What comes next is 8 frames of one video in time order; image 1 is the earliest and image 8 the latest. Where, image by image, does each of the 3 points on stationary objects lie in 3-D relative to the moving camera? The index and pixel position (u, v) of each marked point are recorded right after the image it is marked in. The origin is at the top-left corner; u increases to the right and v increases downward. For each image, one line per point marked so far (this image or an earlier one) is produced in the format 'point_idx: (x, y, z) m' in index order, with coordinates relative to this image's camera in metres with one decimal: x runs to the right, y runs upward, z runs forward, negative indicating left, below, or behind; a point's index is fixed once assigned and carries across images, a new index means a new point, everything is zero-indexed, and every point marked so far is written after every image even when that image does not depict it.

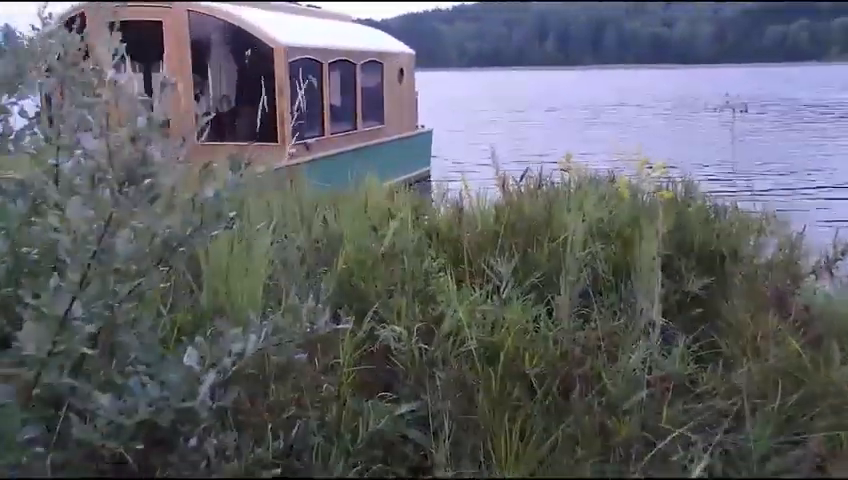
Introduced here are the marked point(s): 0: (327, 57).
0: (-1.3, +2.5, +10.2) m
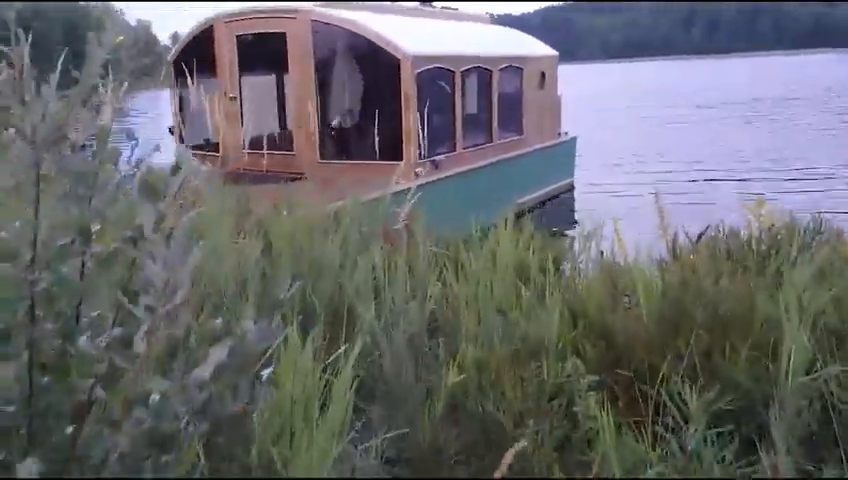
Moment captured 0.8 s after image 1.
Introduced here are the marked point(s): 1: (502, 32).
0: (+0.5, +2.2, +9.3) m
1: (+1.2, +3.2, +11.5) m
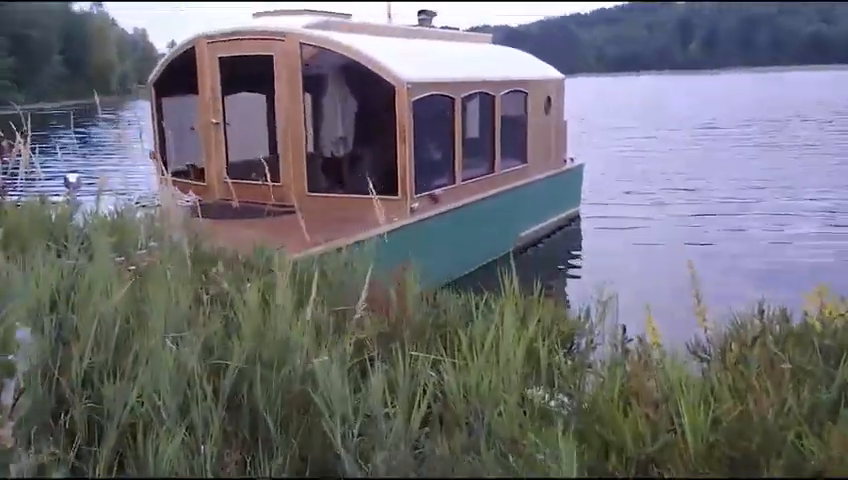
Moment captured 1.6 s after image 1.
0: (+0.4, +1.7, +8.7) m
1: (+1.2, +2.7, +10.9) m
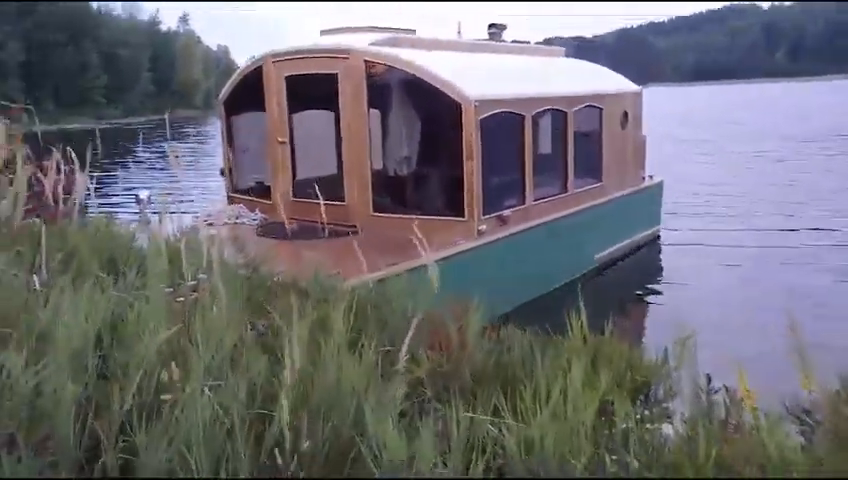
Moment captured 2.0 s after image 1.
0: (+1.2, +1.5, +8.3) m
1: (+2.2, +2.4, +10.5) m
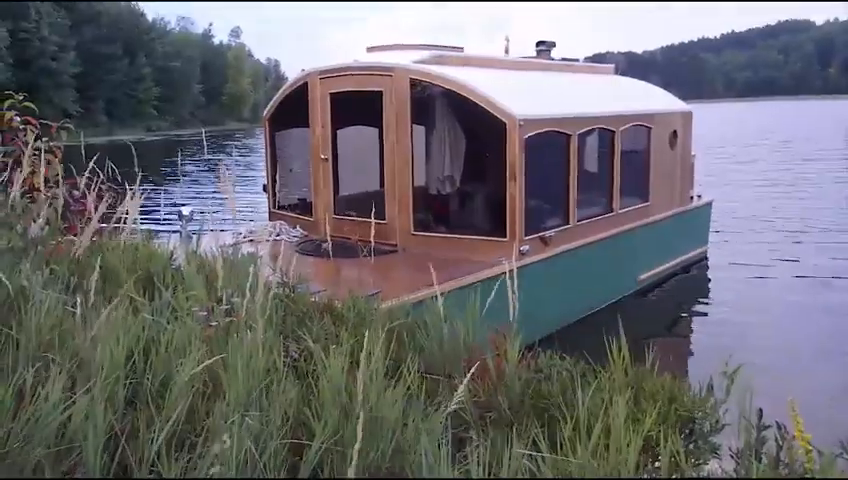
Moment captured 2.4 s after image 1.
0: (+1.7, +1.2, +8.2) m
1: (+2.8, +2.1, +10.3) m
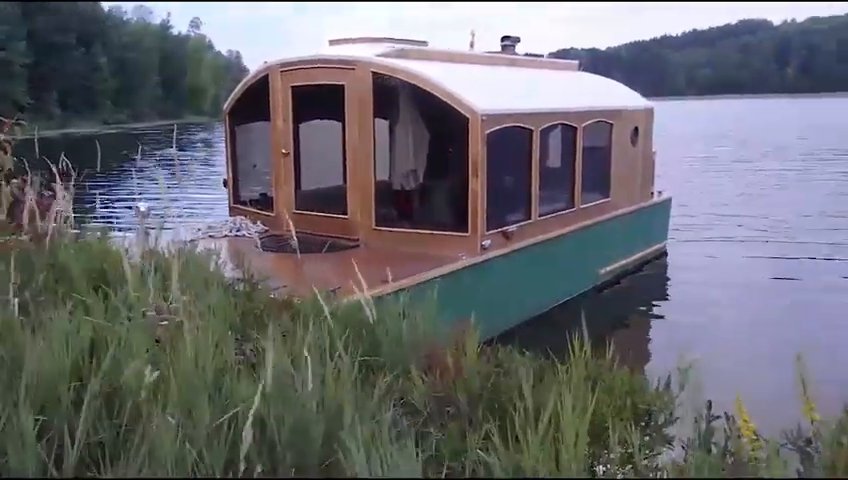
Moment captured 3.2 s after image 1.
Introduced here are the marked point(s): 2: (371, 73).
0: (+1.3, +1.3, +8.2) m
1: (+2.3, +2.2, +10.4) m
2: (-0.6, +1.8, +7.8) m
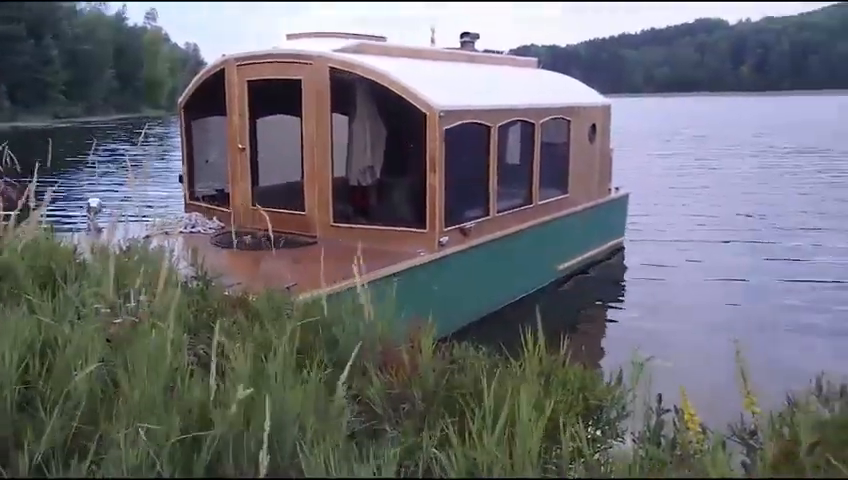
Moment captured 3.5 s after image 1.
0: (+0.8, +1.3, +8.2) m
1: (+1.7, +2.3, +10.5) m
2: (-1.0, +1.8, +7.8) m
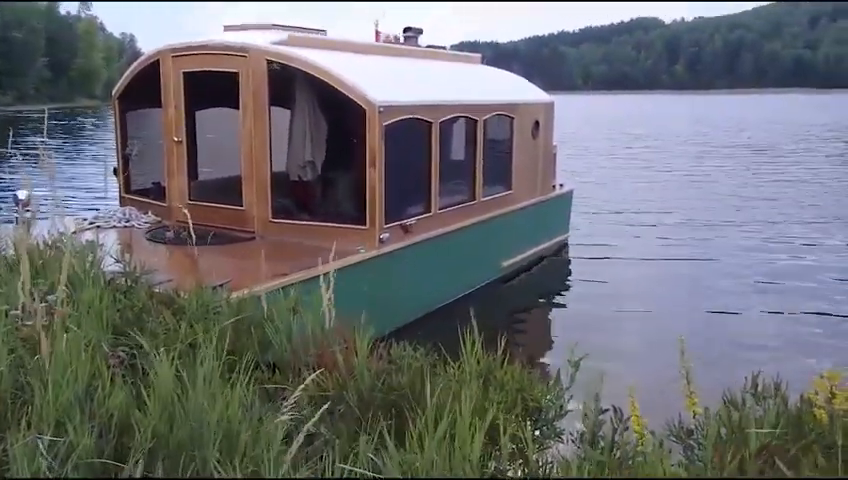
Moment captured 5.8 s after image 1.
0: (+0.2, +1.4, +8.2) m
1: (+0.9, +2.3, +10.5) m
2: (-1.6, +1.8, +7.6) m
